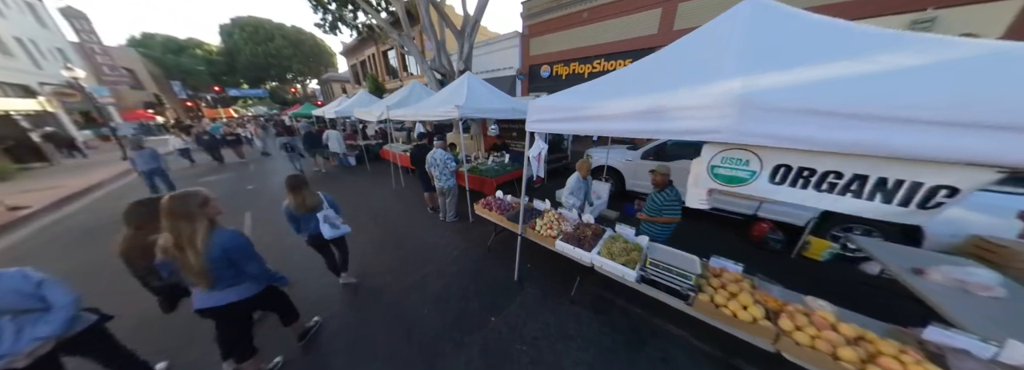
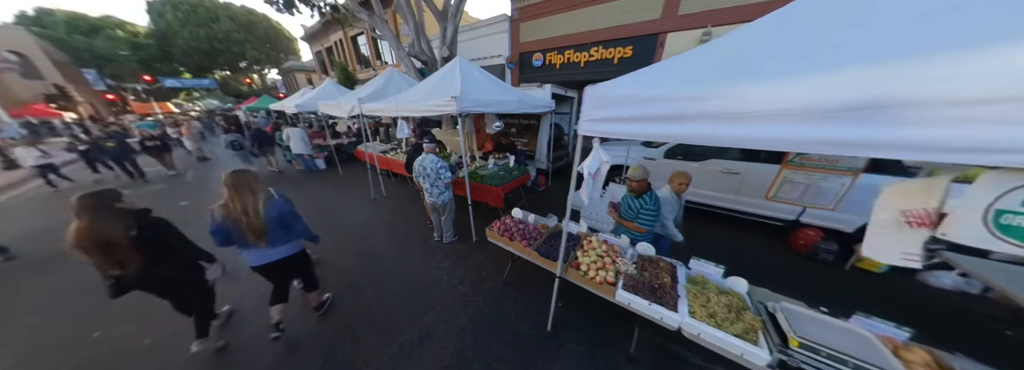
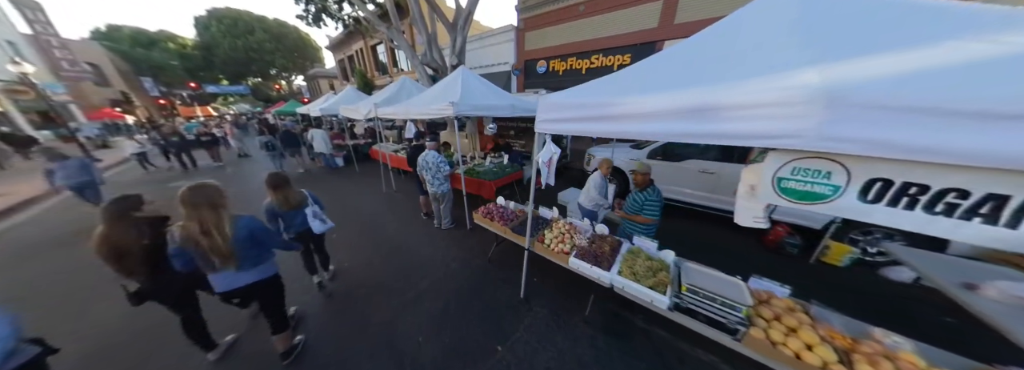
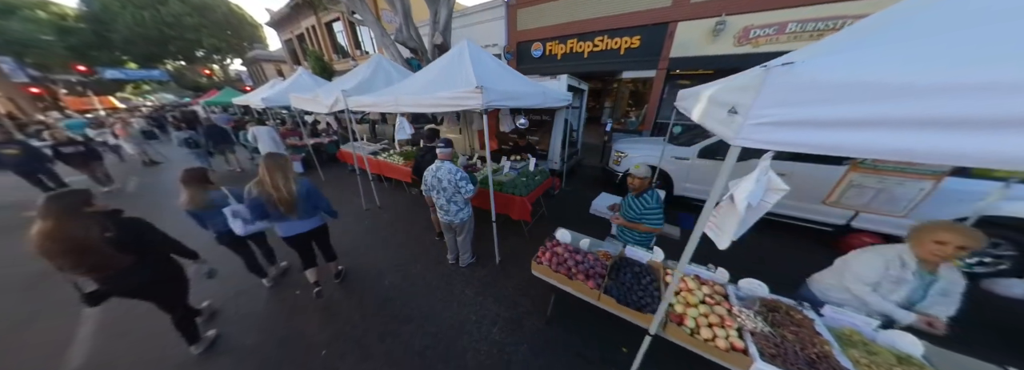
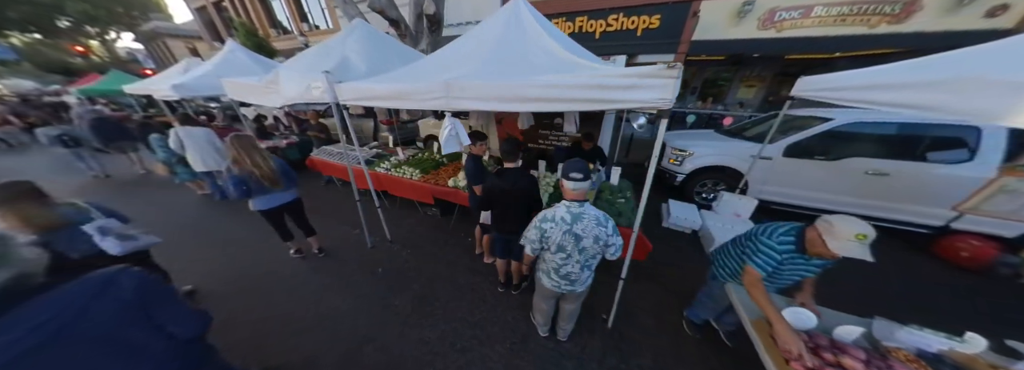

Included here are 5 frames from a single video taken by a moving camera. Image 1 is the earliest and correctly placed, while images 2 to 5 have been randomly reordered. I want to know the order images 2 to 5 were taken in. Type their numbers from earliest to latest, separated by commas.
3, 2, 4, 5
